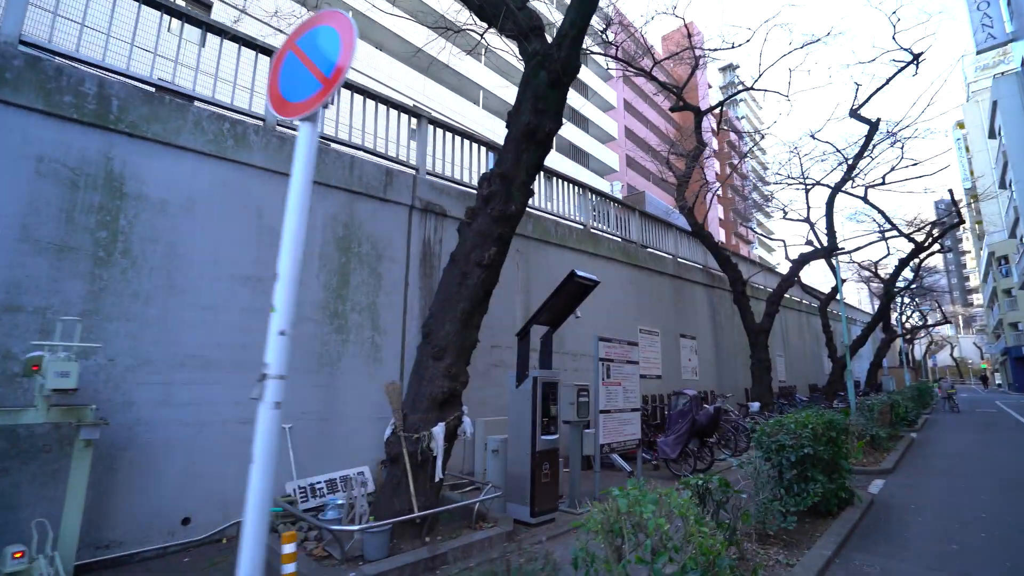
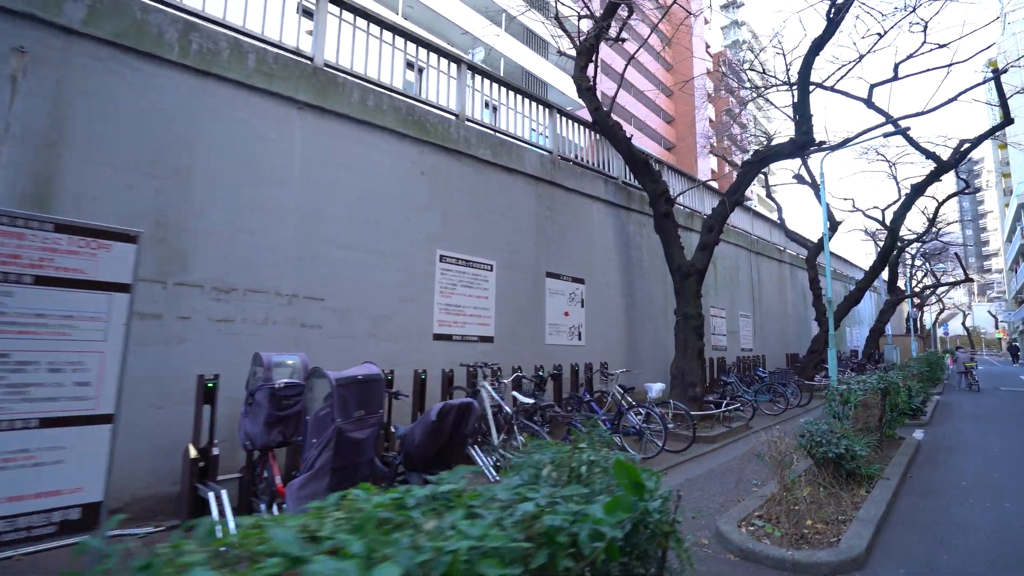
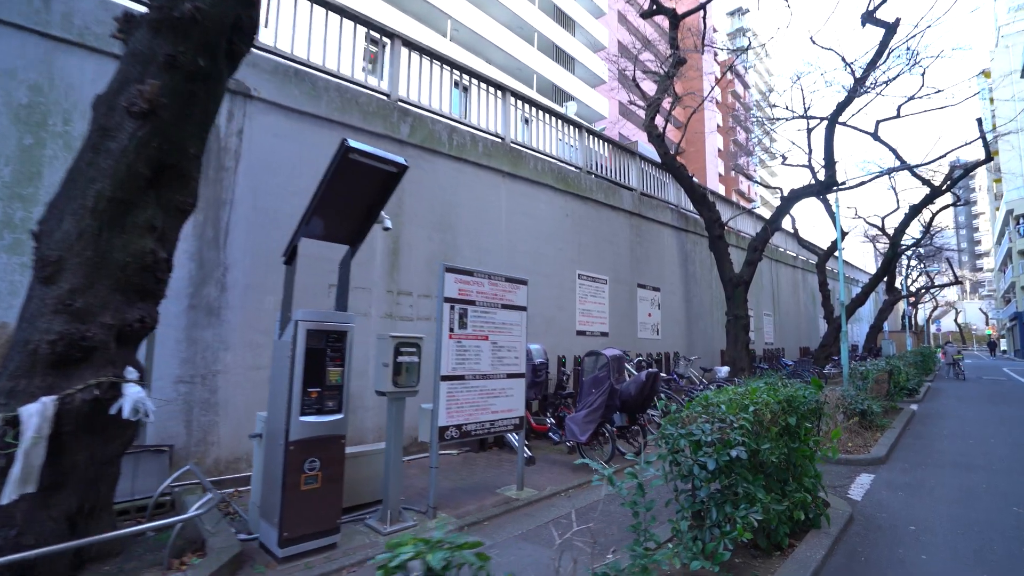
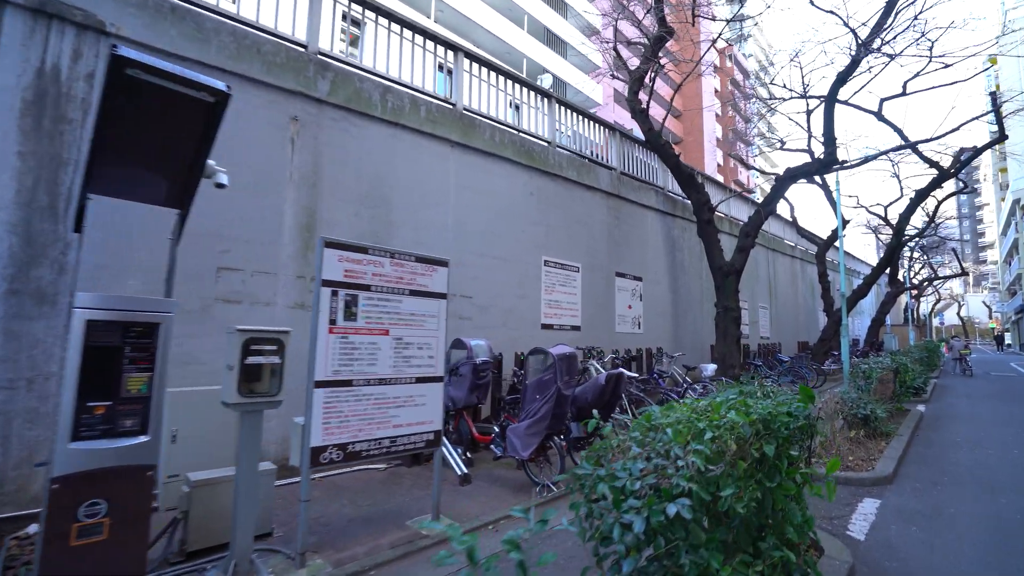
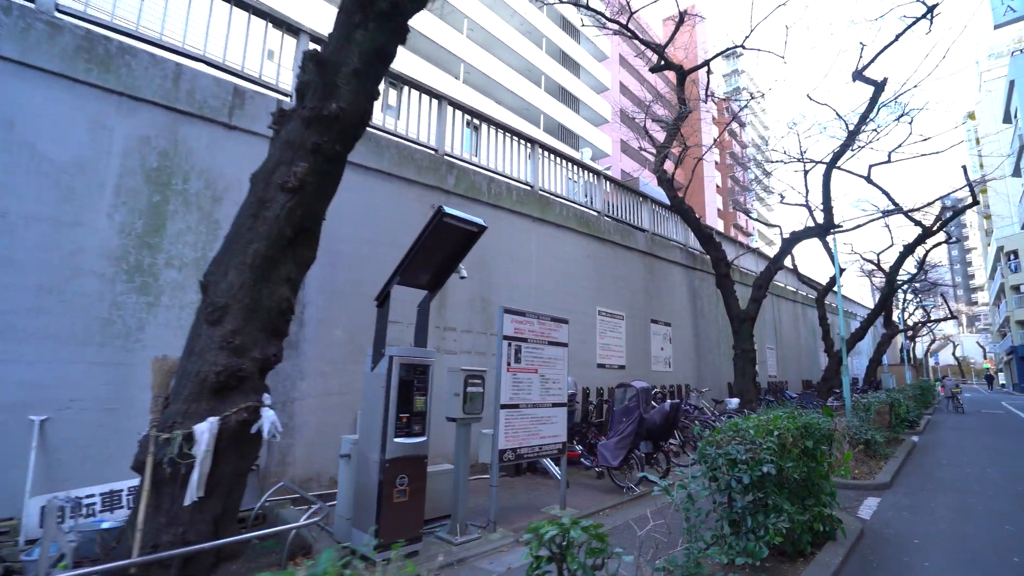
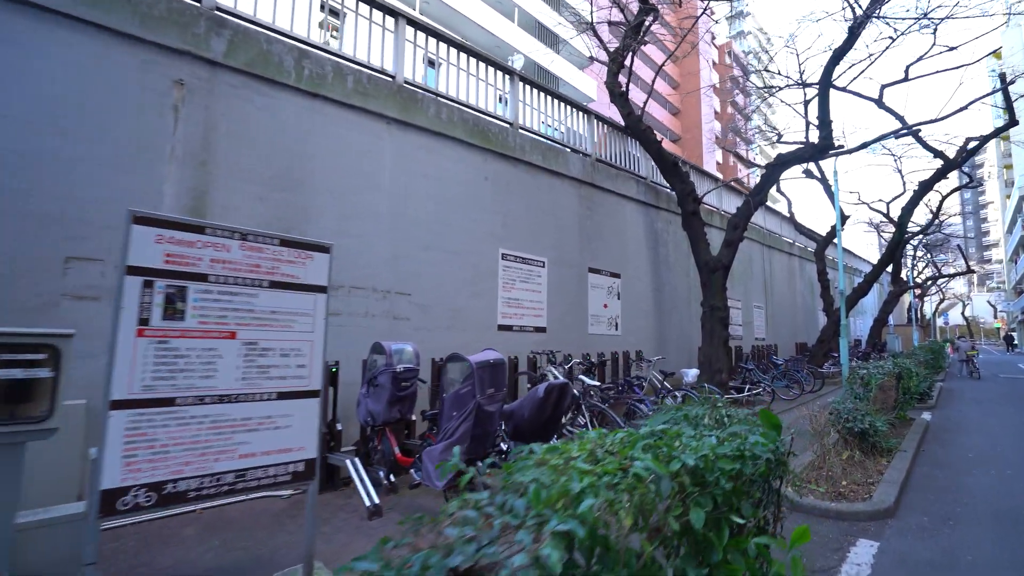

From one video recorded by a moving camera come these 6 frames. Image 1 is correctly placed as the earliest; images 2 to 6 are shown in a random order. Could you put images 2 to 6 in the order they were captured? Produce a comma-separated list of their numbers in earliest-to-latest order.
5, 3, 4, 6, 2
